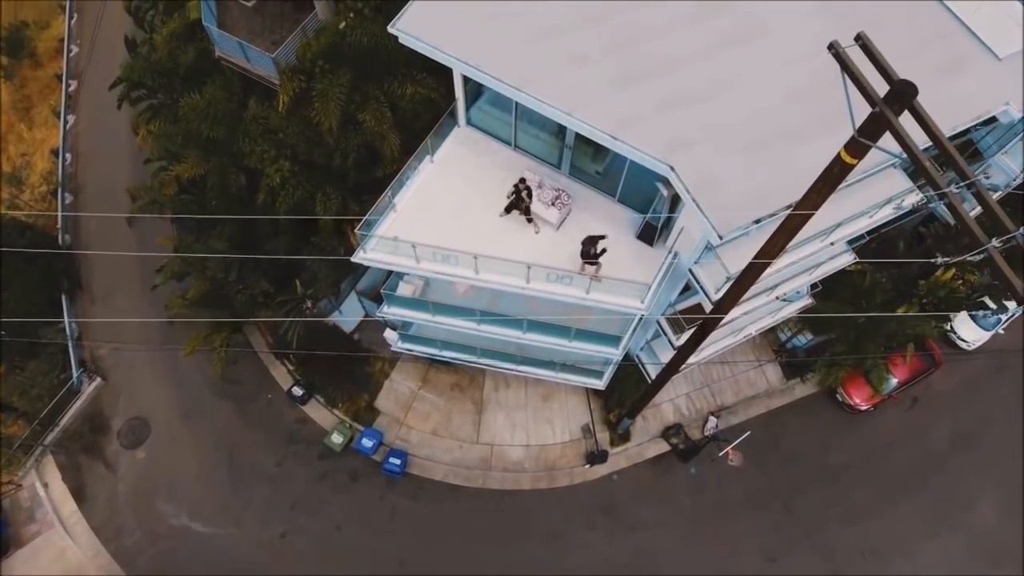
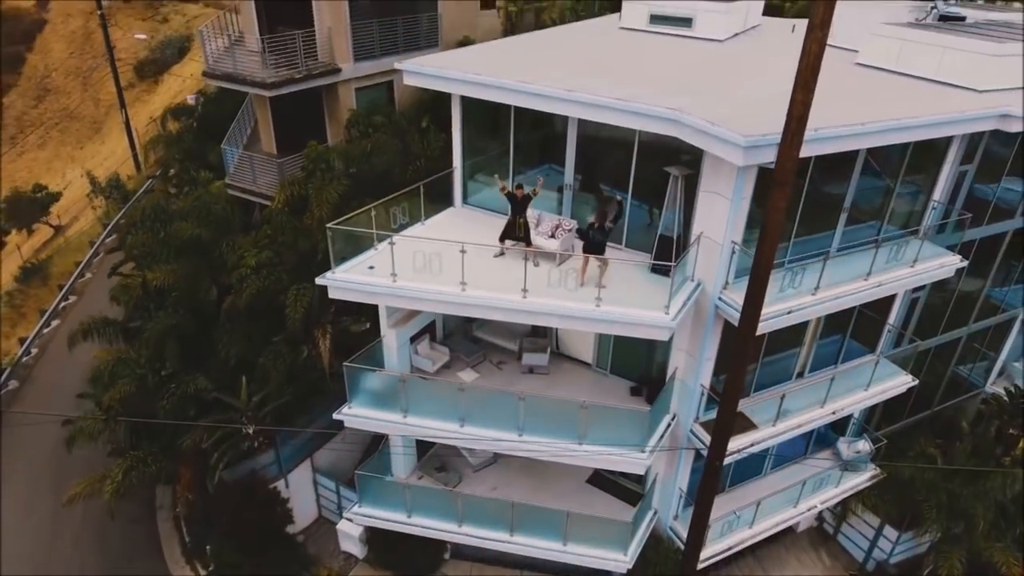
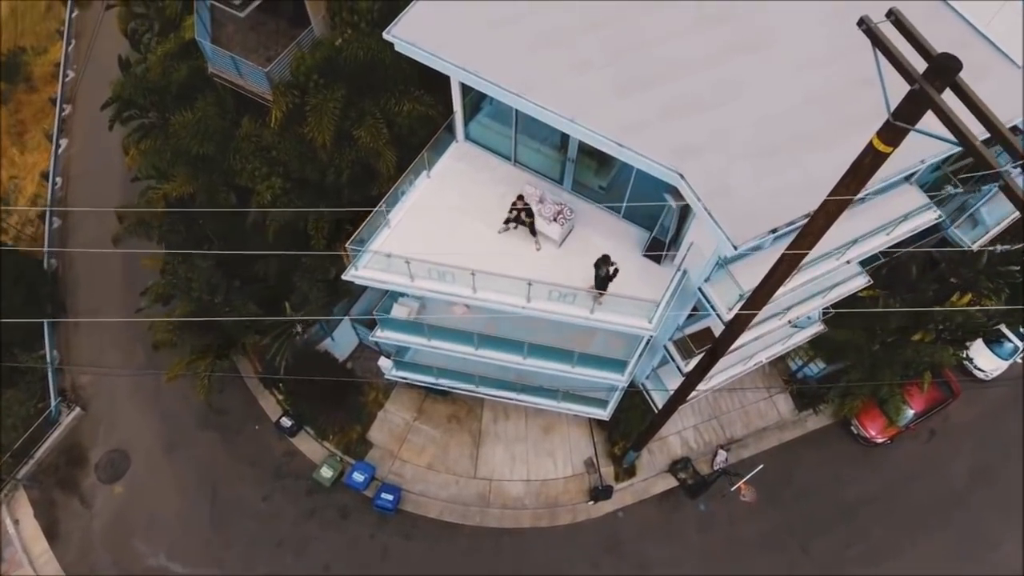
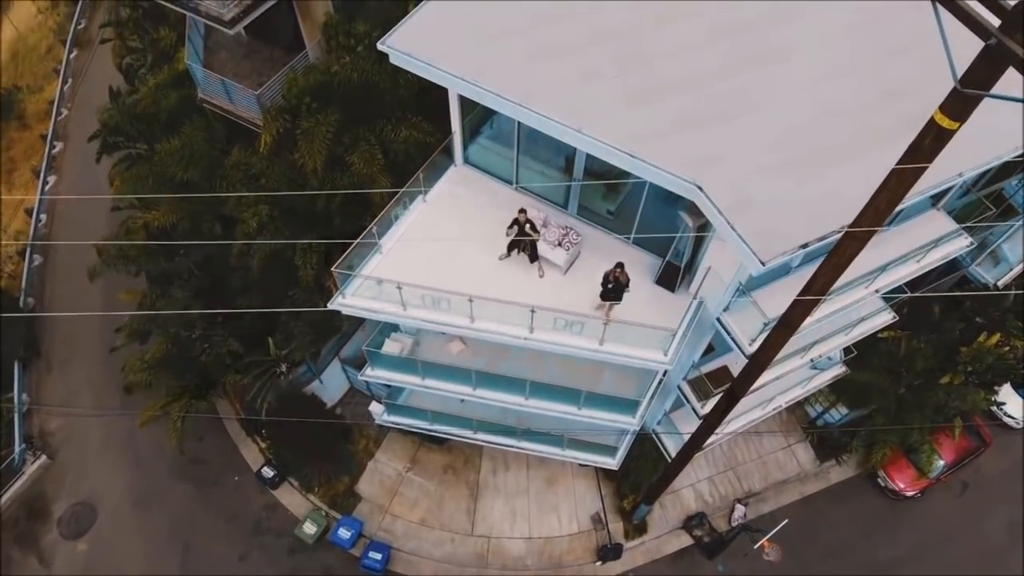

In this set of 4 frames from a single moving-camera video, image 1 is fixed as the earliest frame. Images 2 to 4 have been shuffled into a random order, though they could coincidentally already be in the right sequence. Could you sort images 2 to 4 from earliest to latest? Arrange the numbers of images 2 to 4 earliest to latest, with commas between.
3, 4, 2
